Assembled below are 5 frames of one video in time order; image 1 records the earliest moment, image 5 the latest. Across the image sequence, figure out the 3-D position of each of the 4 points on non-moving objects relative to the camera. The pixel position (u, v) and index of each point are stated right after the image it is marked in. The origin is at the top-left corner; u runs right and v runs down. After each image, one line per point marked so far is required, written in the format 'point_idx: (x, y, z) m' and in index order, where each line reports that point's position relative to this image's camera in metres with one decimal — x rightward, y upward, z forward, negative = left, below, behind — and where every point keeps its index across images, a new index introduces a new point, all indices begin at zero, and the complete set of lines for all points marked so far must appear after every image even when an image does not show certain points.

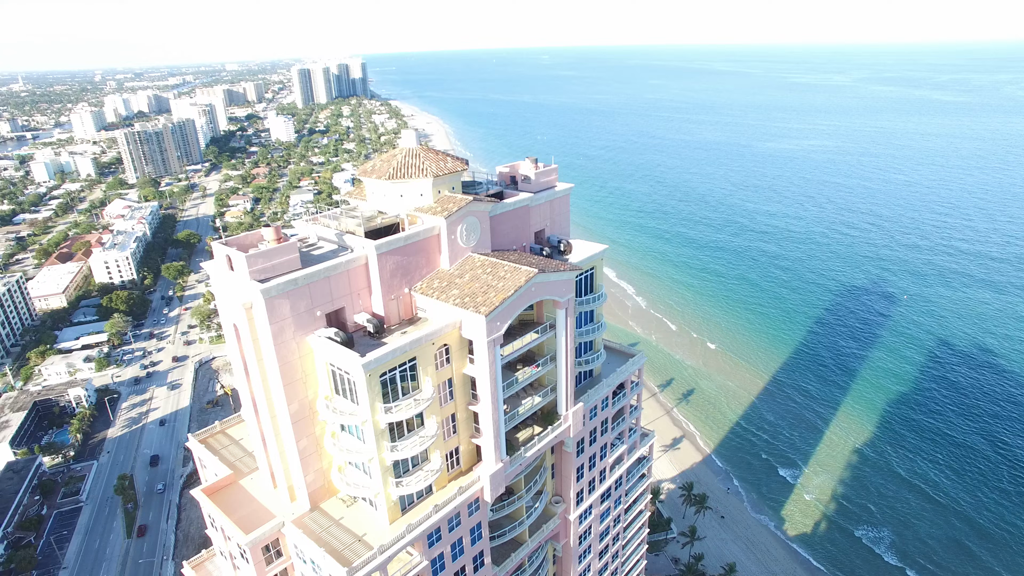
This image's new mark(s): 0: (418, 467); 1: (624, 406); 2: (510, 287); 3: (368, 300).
0: (-2.2, -4.1, +13.0) m
1: (+3.8, -3.9, +18.9) m
2: (0.0, 0.0, +12.5) m
3: (-3.3, -0.3, +12.8) m
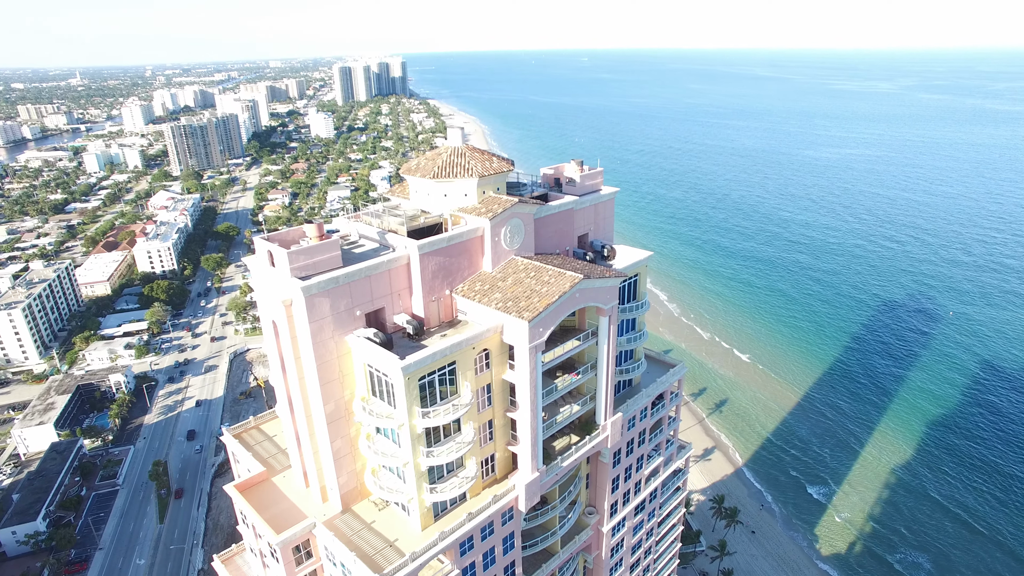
0: (-1.3, -4.2, +12.6) m
1: (+4.9, -4.2, +18.3) m
2: (+0.9, -0.1, +12.1) m
3: (-2.3, -0.3, +12.5) m
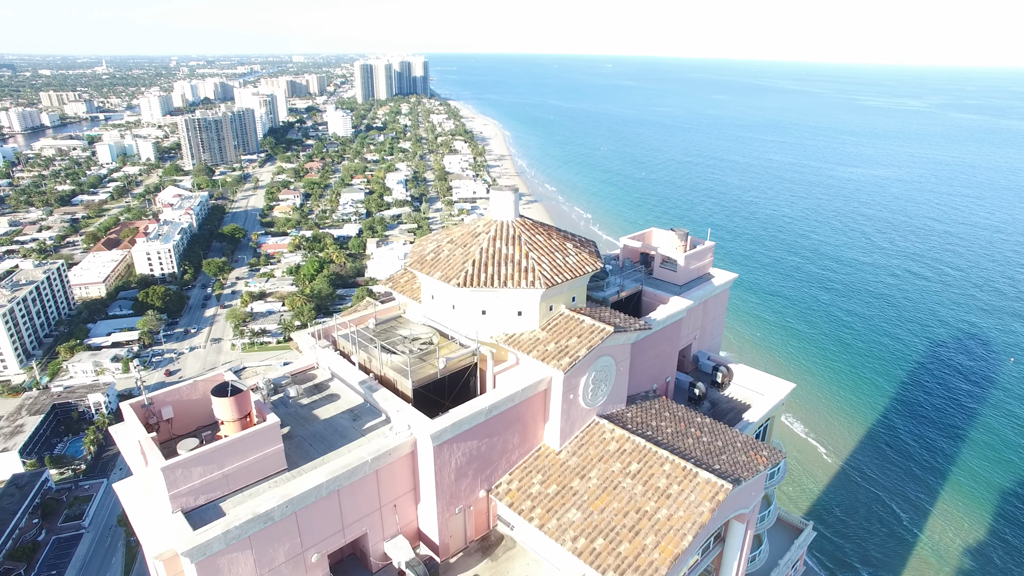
0: (-0.4, -6.7, +7.0) m
1: (+5.9, -7.0, +12.5) m
2: (+2.0, -2.7, +6.4) m
3: (-1.3, -2.7, +6.9) m
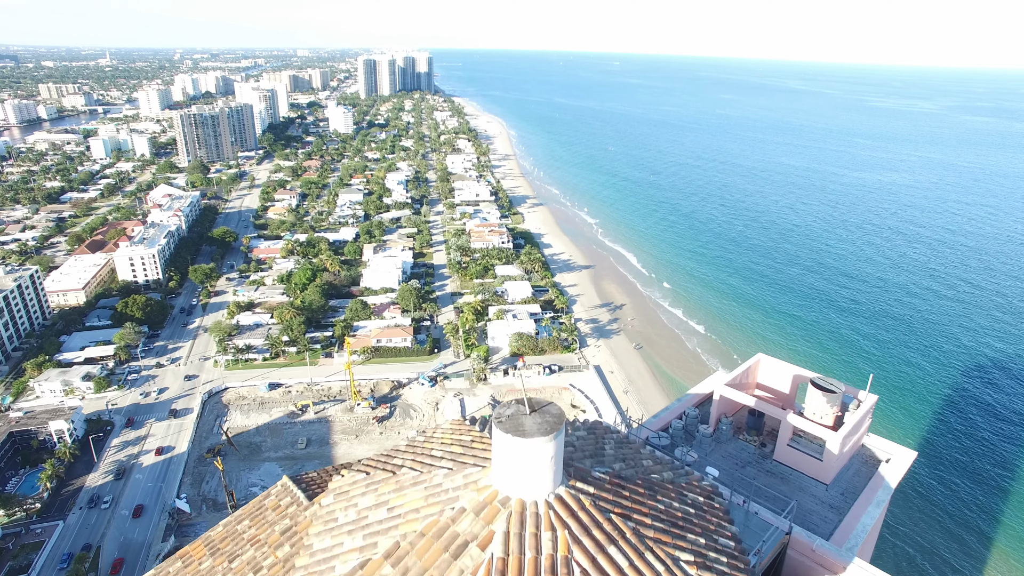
0: (-0.4, -8.8, +2.4) m
1: (+6.0, -9.2, +7.9) m
2: (+2.1, -4.9, +1.8) m
3: (-1.1, -4.9, +2.2) m
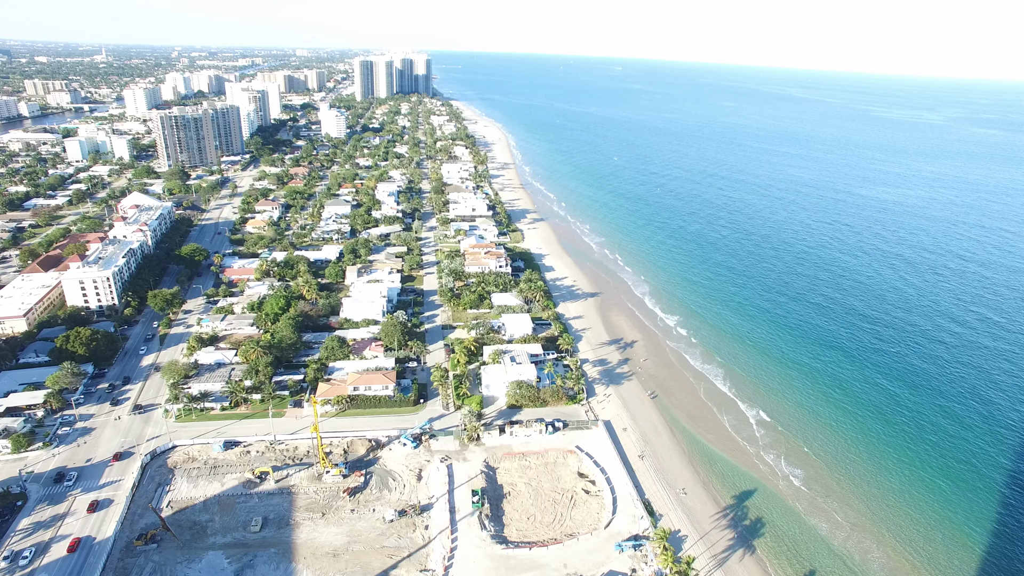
0: (-0.3, -12.6, -6.1) m
1: (+6.1, -13.1, -0.5) m
2: (+2.3, -8.7, -6.7) m
3: (-1.0, -8.7, -6.2) m
